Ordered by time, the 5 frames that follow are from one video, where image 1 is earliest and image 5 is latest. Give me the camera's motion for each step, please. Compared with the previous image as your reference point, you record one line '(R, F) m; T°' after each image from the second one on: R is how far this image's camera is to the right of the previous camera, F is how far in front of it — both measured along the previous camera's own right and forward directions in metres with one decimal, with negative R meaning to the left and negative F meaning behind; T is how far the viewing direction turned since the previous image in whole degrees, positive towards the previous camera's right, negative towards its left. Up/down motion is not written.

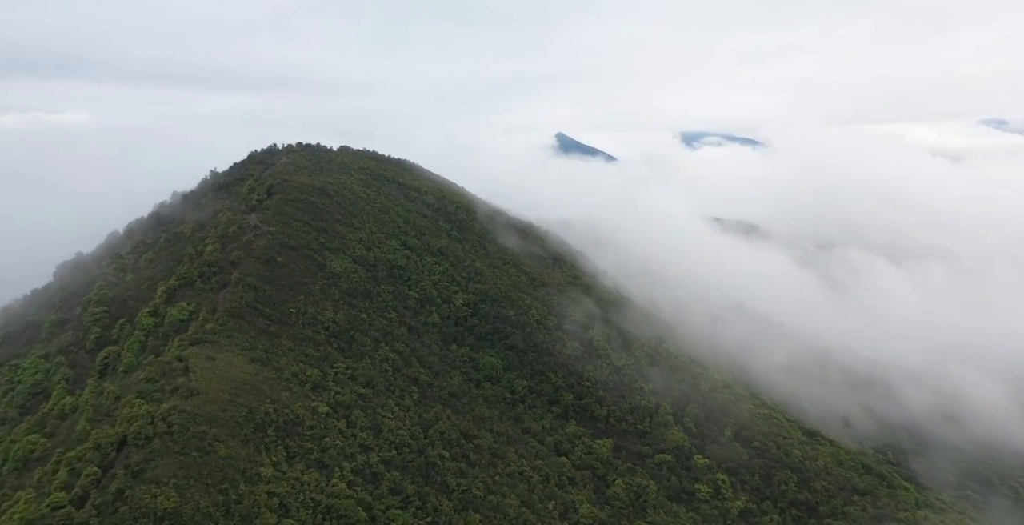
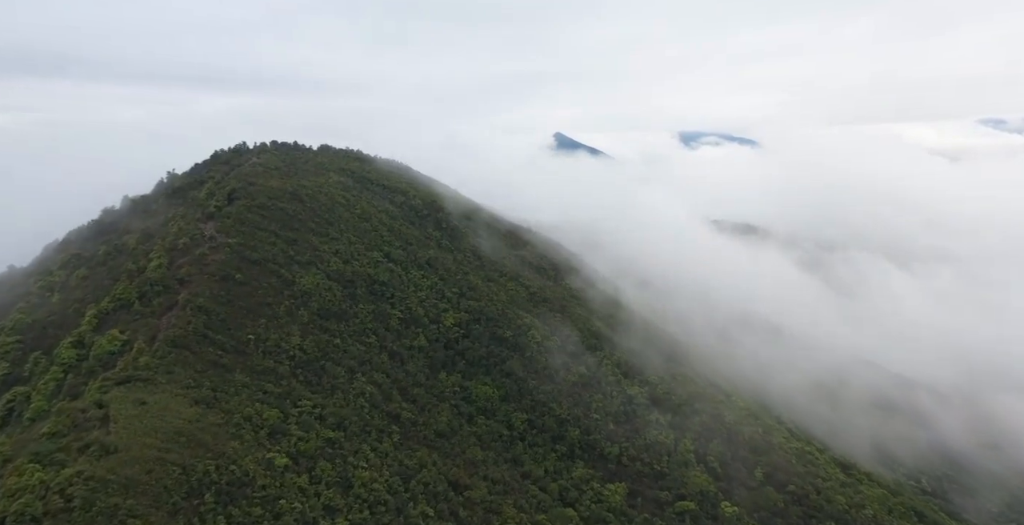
(+0.2, +8.1) m; 0°
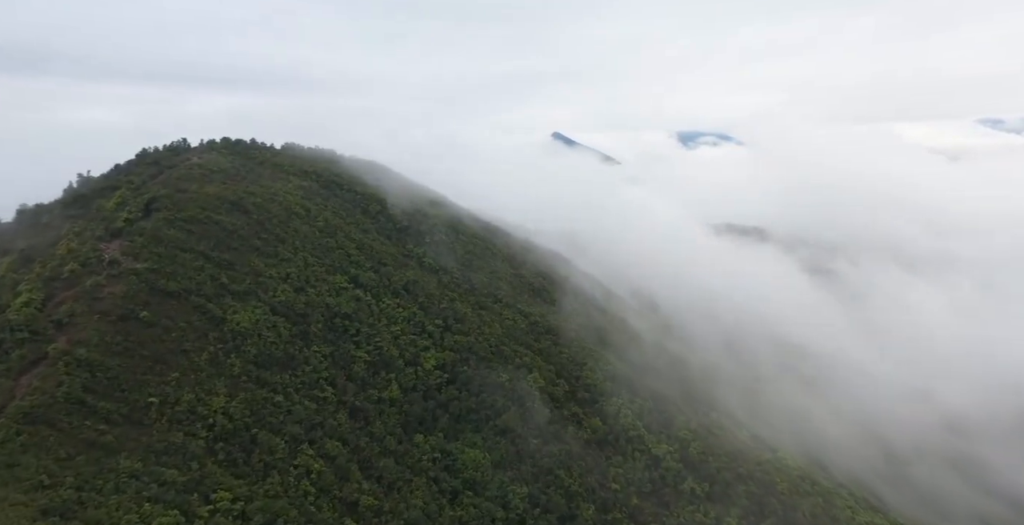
(+0.2, +12.1) m; 0°
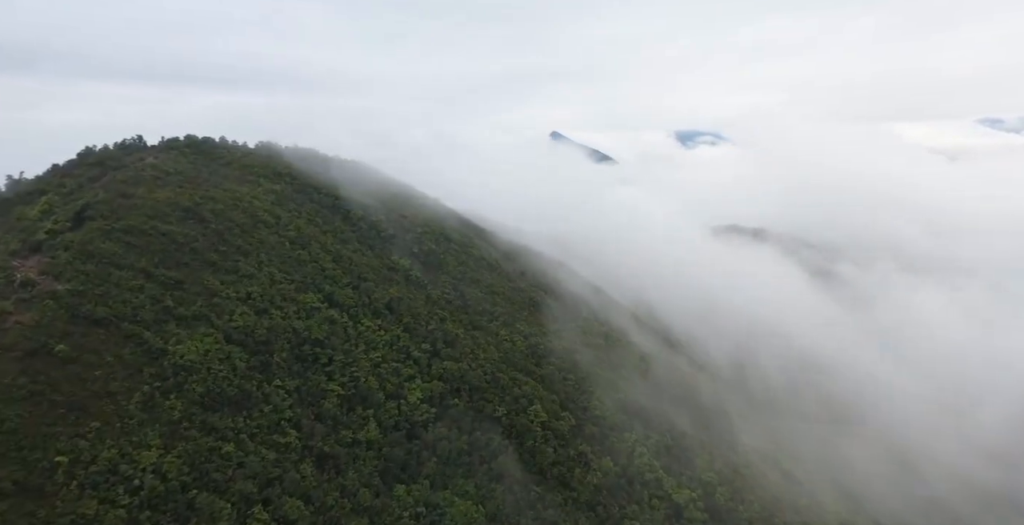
(+0.1, +6.5) m; 0°
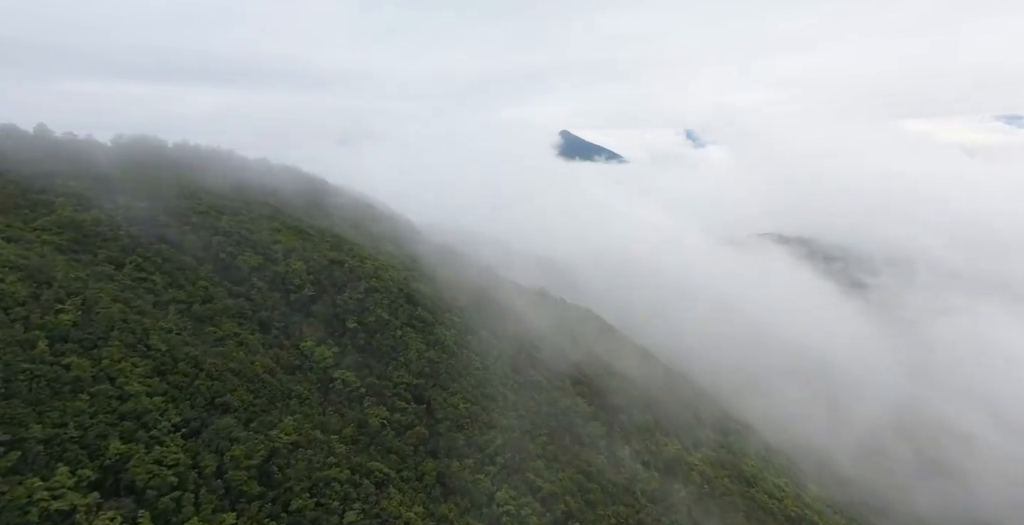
(+0.1, +24.3) m; -1°
